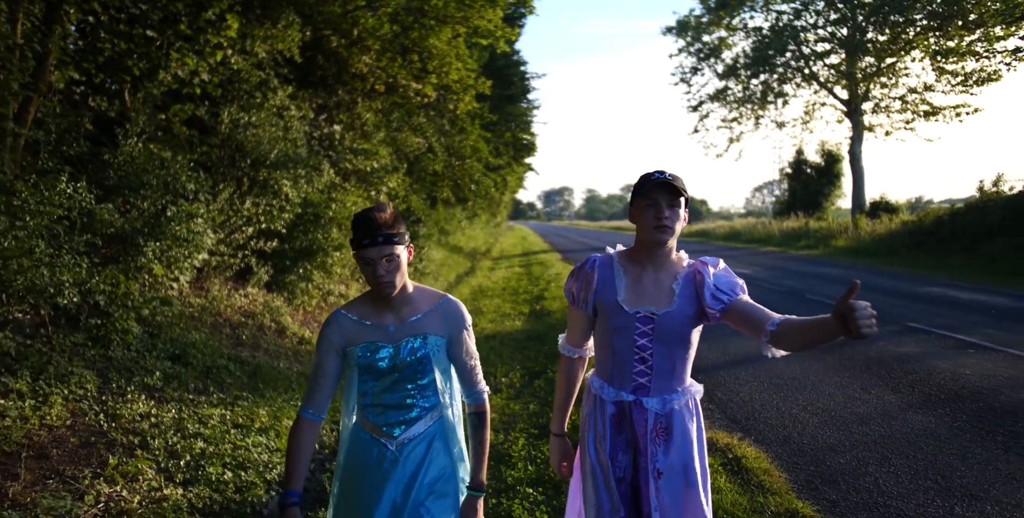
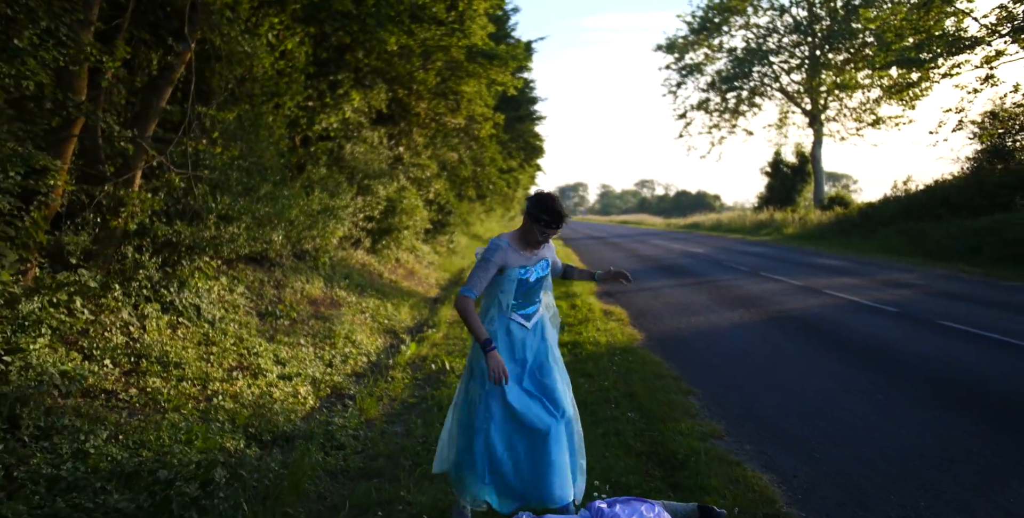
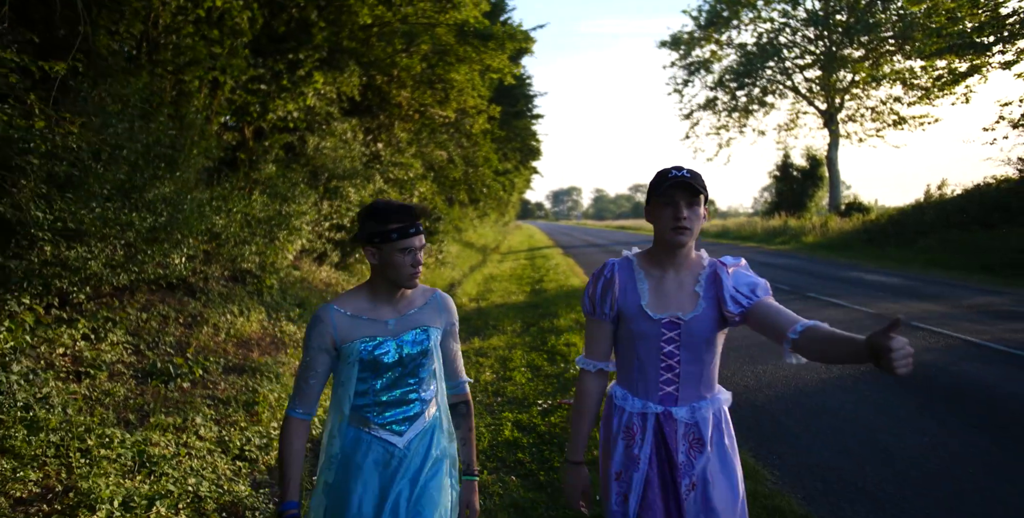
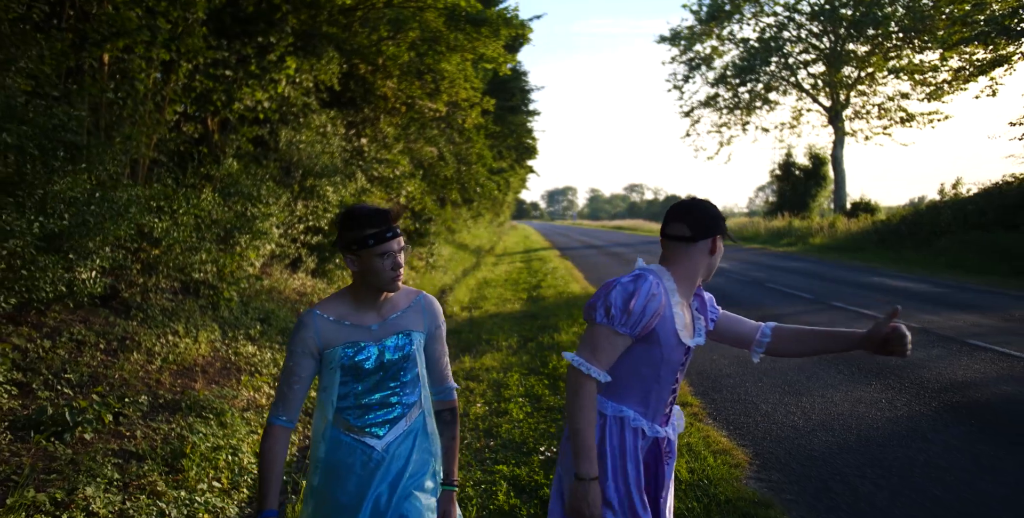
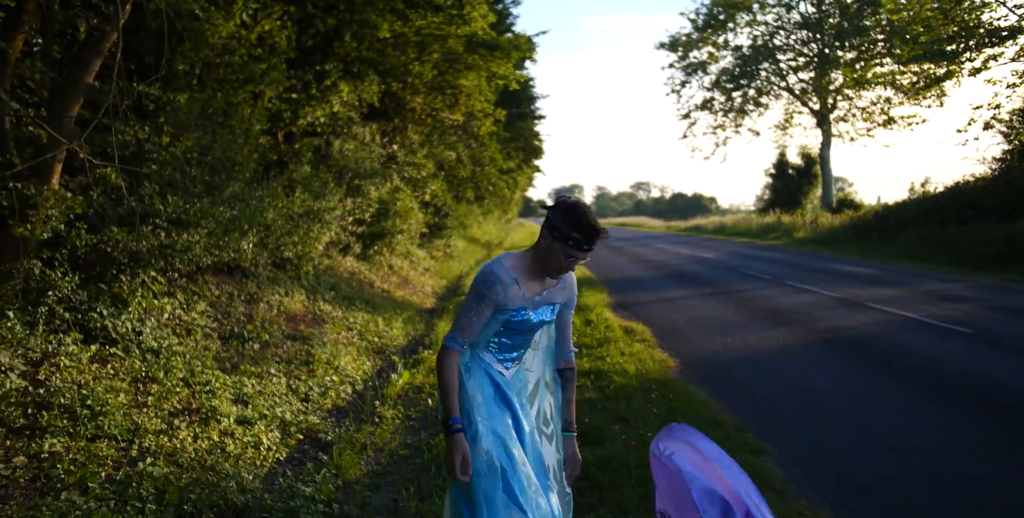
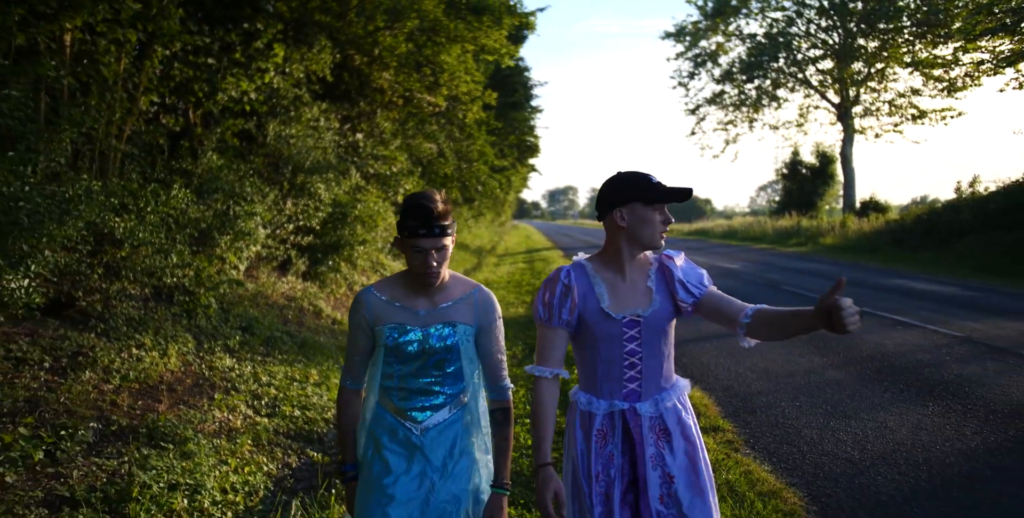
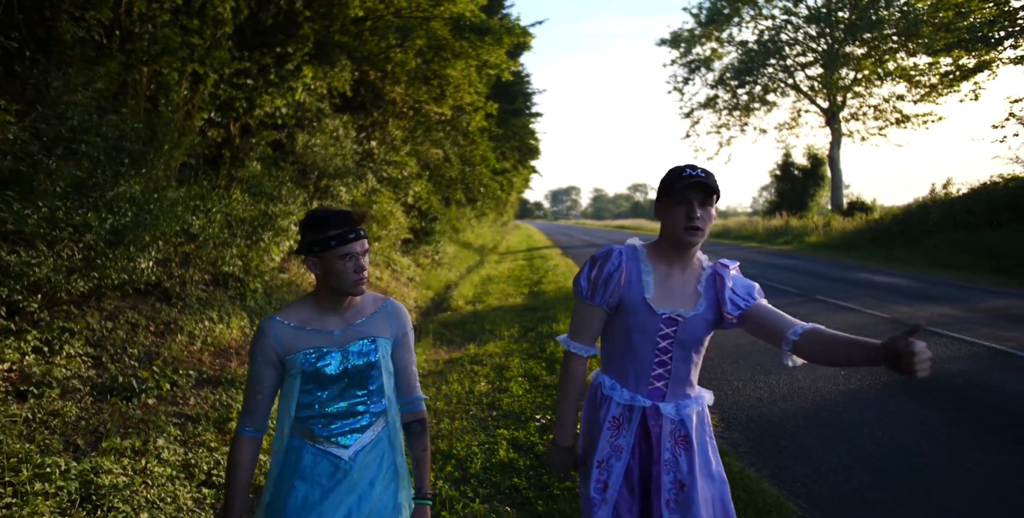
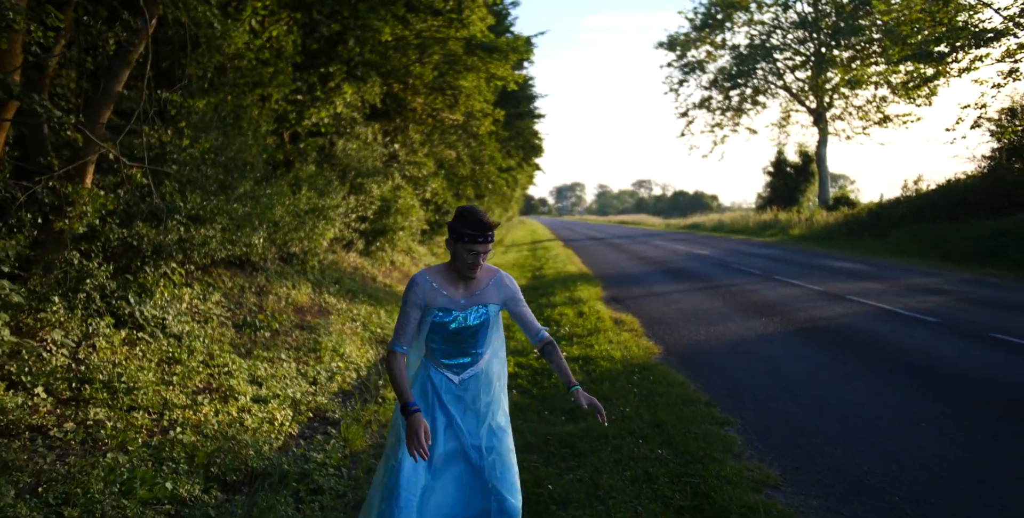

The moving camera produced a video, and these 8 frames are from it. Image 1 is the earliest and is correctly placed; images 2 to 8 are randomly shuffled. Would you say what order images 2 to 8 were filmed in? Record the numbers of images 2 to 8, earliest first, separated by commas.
6, 4, 7, 3, 5, 8, 2
